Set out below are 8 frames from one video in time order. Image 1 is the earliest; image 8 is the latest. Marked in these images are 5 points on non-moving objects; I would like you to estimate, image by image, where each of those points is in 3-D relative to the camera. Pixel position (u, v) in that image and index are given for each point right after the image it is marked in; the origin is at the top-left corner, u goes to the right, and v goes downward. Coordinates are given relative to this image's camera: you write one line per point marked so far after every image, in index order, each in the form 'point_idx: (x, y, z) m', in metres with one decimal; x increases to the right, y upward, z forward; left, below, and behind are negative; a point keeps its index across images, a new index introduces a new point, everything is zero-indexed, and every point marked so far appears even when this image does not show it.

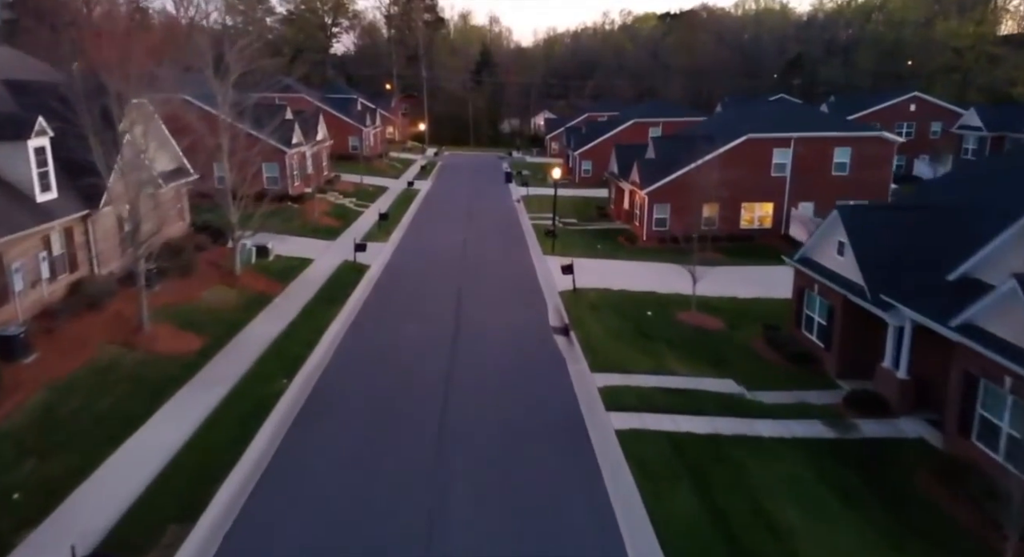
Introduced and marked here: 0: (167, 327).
0: (-8.0, -1.2, +16.5) m
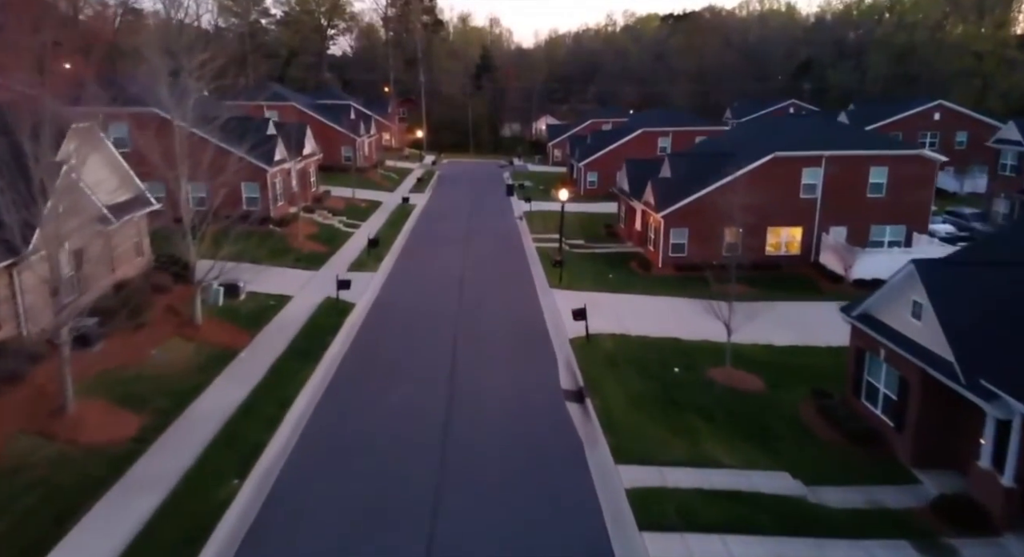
0: (-7.9, -2.4, +13.7) m
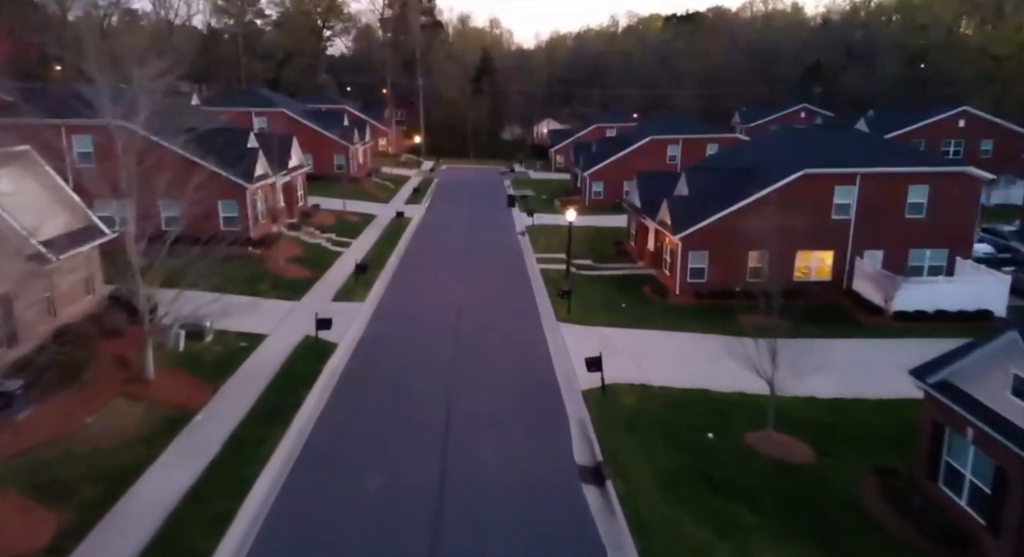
0: (-7.9, -3.5, +11.1) m
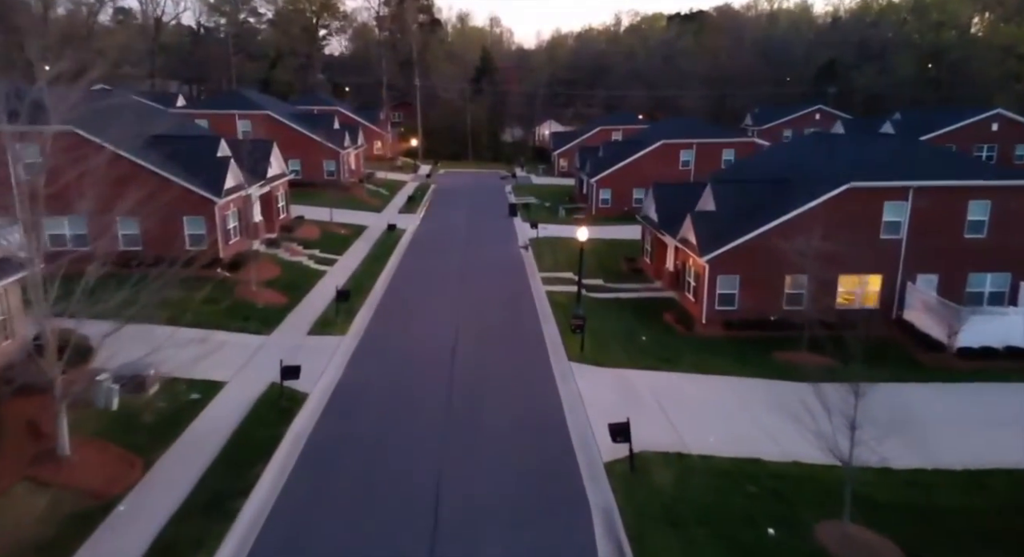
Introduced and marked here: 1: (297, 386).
0: (-7.7, -4.3, +7.9) m
1: (-5.1, -2.5, +16.9) m
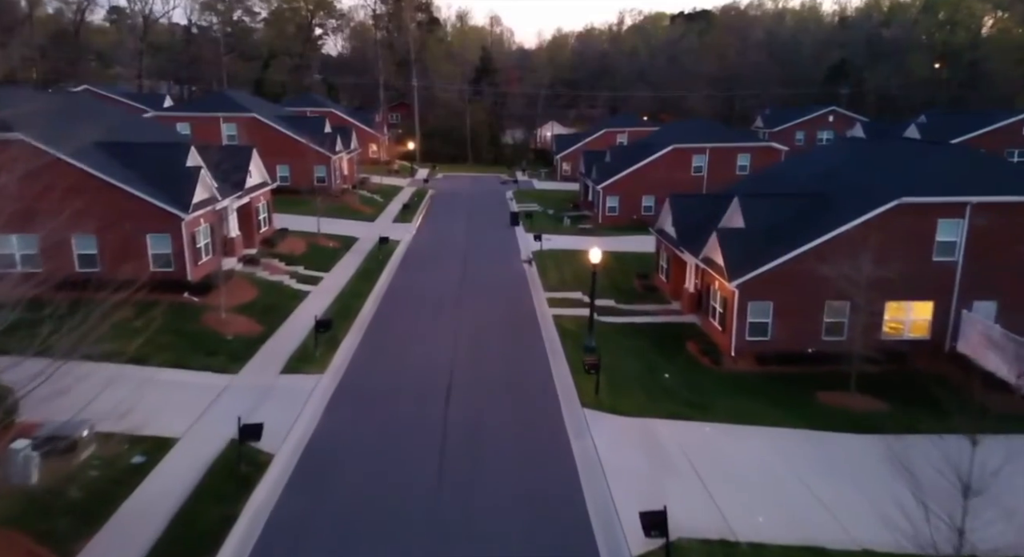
0: (-7.6, -5.1, +5.3) m
1: (-5.0, -3.3, +14.2) m
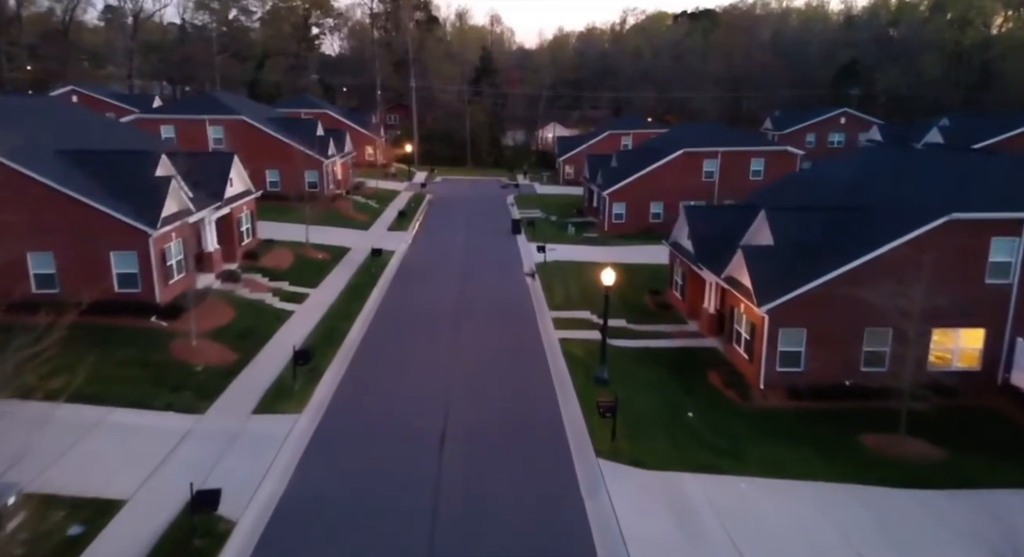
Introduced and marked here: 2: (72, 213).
0: (-7.6, -5.7, +3.2) m
1: (-4.9, -3.9, +12.1) m
2: (-11.8, +1.7, +19.3) m
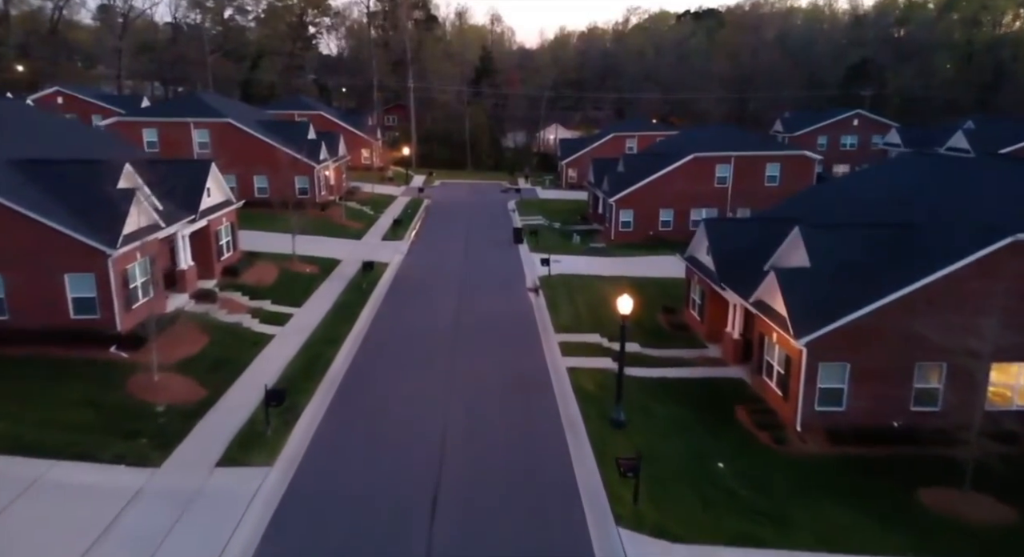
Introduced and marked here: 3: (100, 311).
0: (-7.5, -6.3, +1.0) m
1: (-4.8, -4.5, +10.0) m
2: (-11.7, +1.1, +17.2) m
3: (-10.3, -0.7, +17.8) m
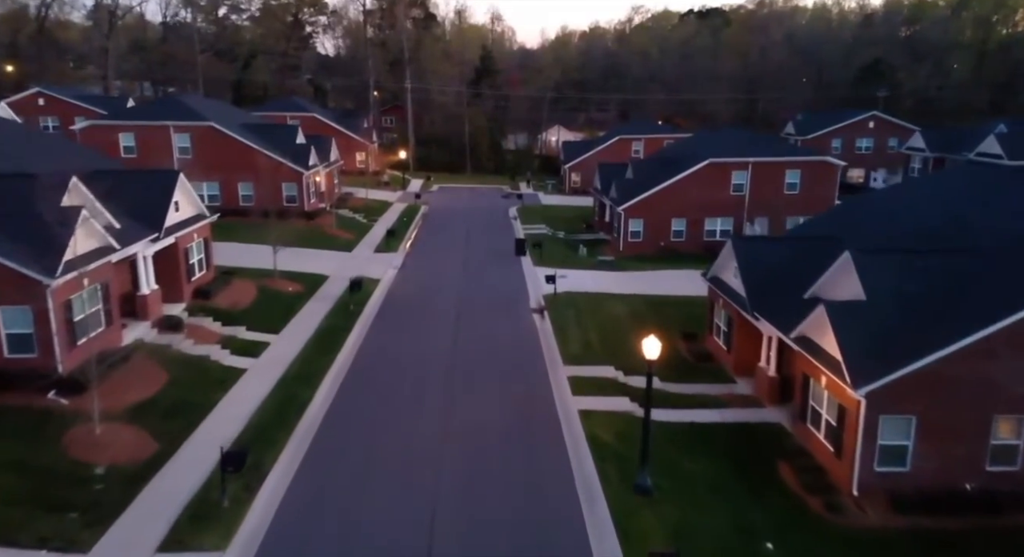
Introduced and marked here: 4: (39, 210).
0: (-7.4, -7.0, -1.4) m
1: (-4.7, -5.2, +7.5) m
2: (-11.6, +0.4, +14.7) m
3: (-10.2, -1.4, +15.3) m
4: (-10.7, +1.6, +16.2) m
